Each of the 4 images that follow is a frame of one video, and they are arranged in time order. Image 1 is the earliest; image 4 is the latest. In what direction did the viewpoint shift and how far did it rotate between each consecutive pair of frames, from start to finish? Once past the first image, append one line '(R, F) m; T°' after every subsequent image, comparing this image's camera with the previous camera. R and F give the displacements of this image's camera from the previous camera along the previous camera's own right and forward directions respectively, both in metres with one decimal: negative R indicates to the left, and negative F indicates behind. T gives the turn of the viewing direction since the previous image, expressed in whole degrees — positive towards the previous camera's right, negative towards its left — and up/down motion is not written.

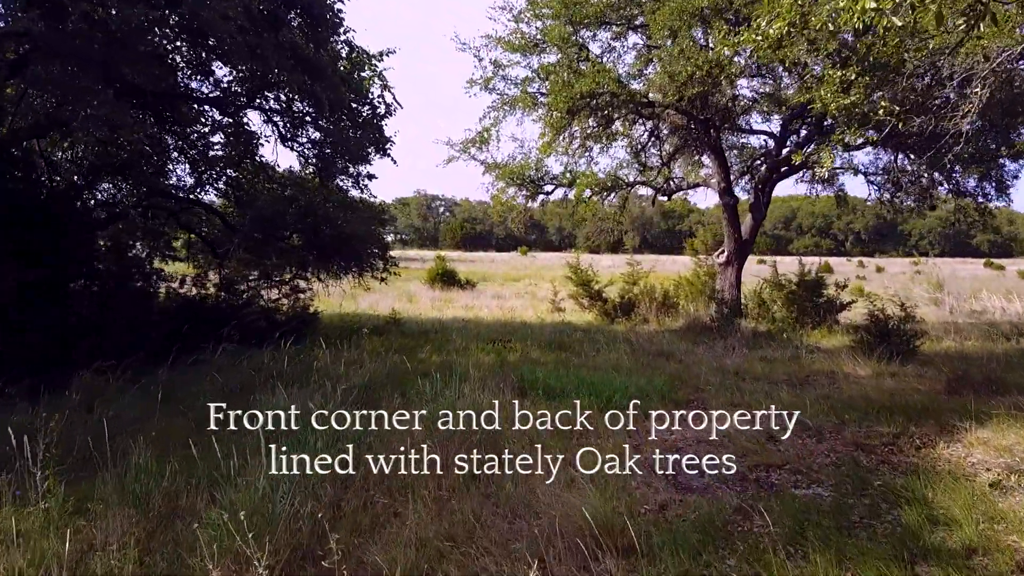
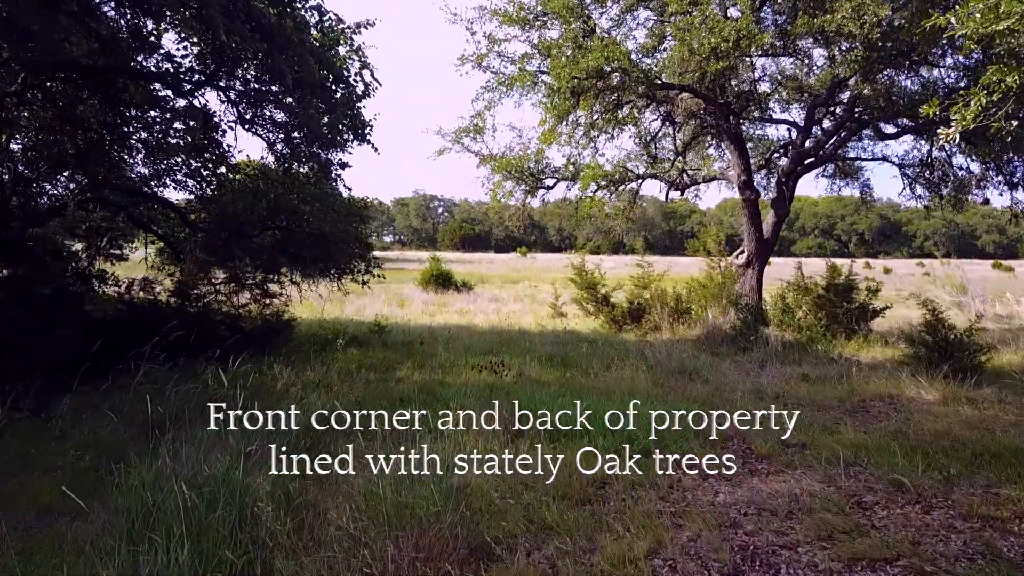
(0.0, +0.9) m; 0°
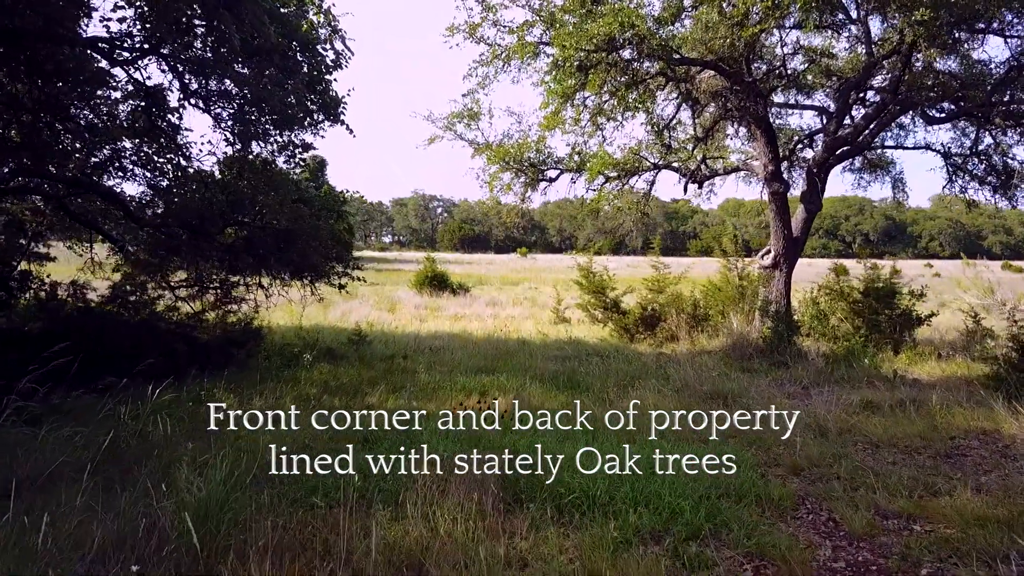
(0.0, +1.0) m; 0°
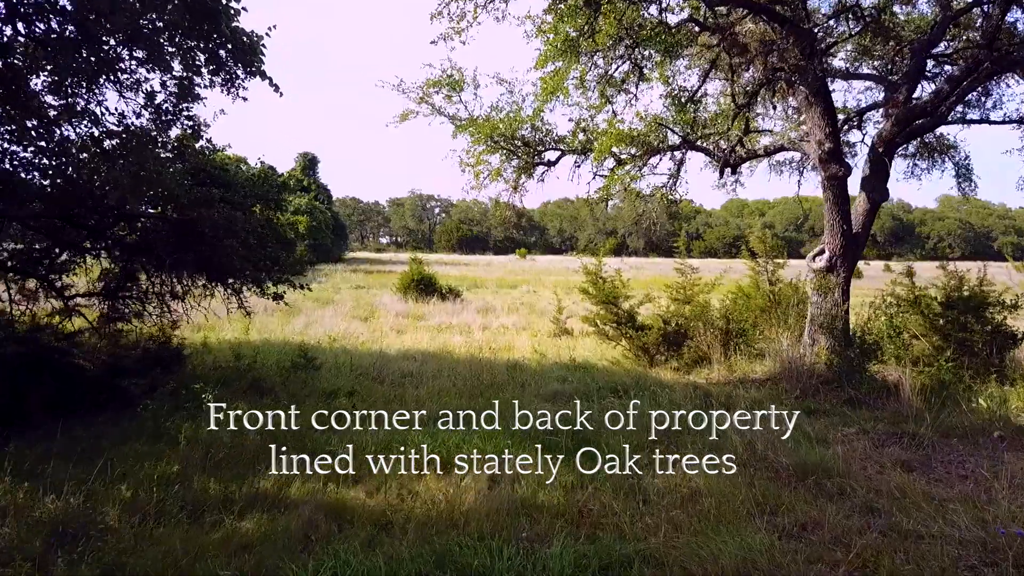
(+0.1, +1.6) m; 0°
